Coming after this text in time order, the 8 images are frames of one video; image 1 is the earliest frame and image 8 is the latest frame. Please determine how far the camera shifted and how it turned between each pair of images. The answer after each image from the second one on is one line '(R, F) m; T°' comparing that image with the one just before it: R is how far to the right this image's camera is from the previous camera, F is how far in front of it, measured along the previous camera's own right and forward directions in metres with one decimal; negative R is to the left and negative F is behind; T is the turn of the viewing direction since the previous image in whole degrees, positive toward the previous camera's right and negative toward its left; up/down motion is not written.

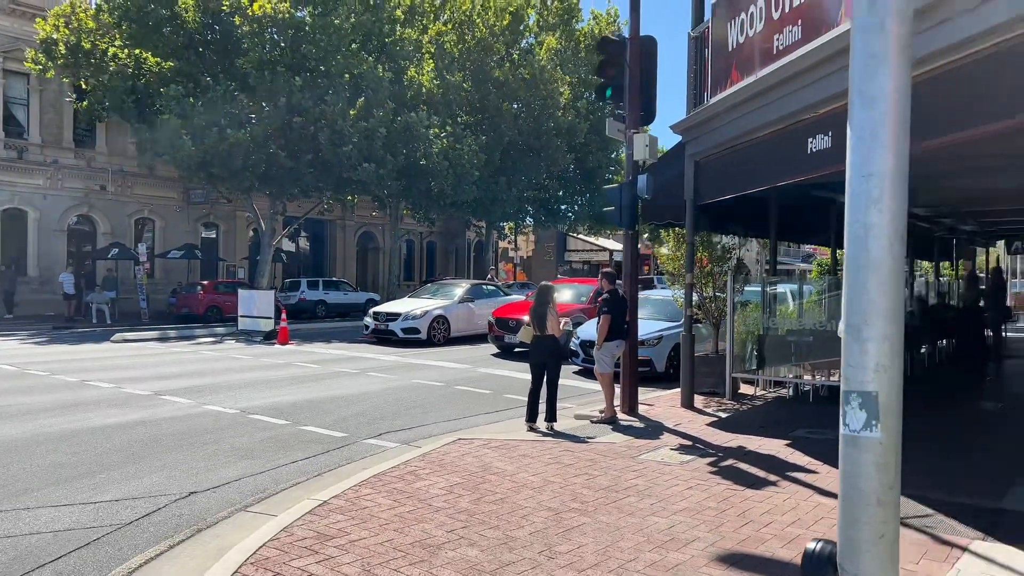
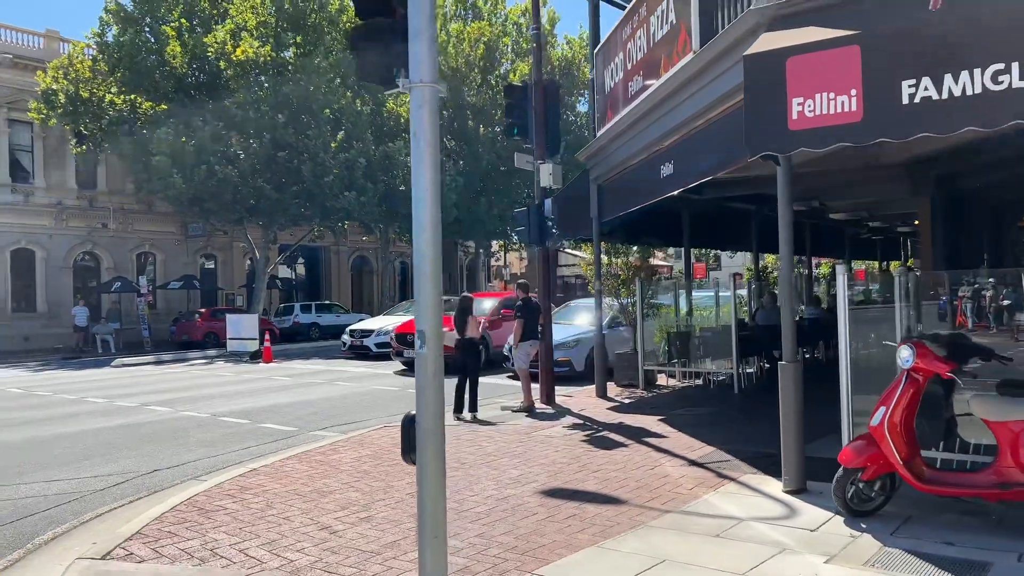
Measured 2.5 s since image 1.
(+1.1, -1.6) m; -1°
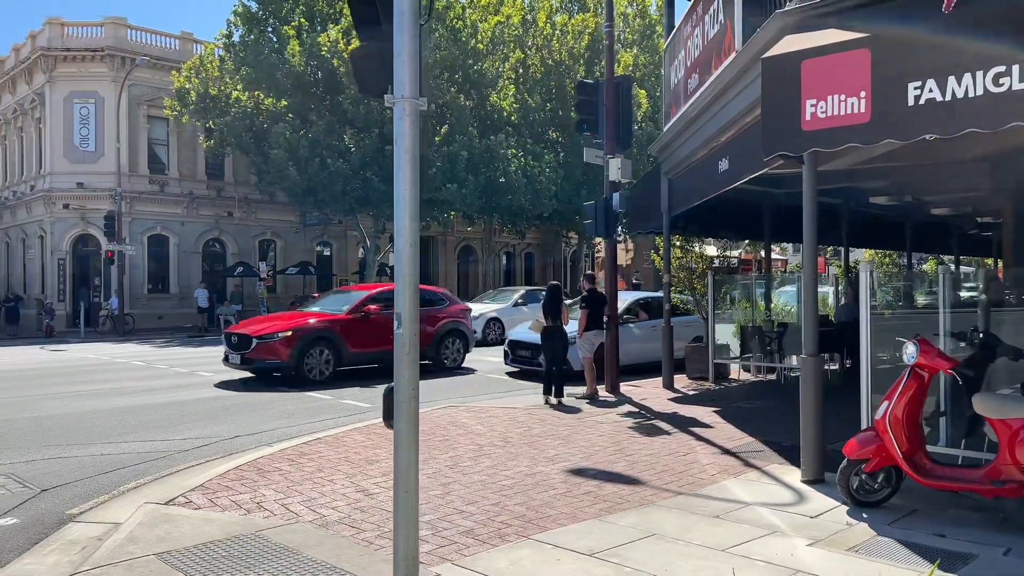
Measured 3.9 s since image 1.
(+0.7, -0.4) m; -8°
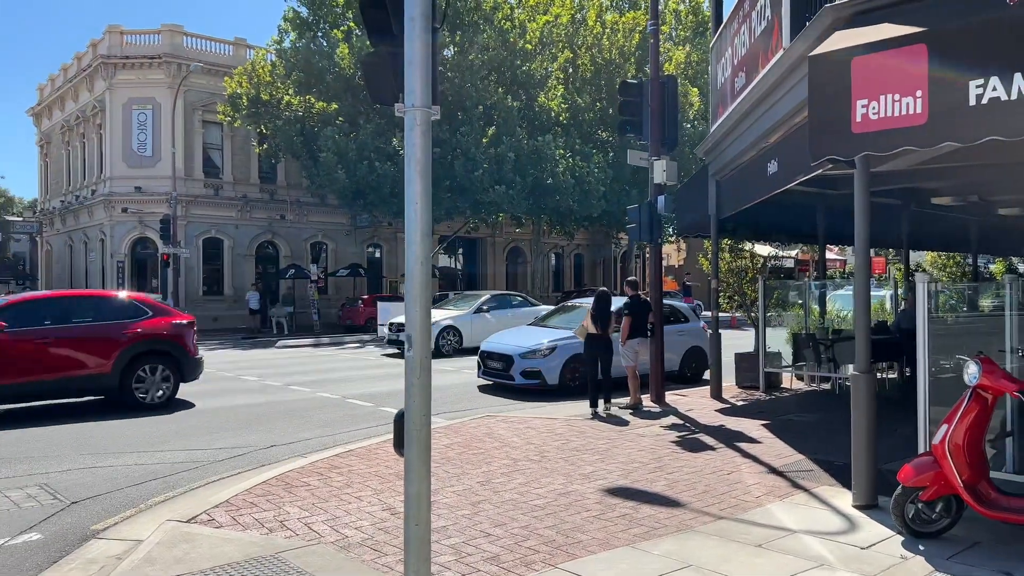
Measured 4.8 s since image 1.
(+0.1, +0.3) m; -4°
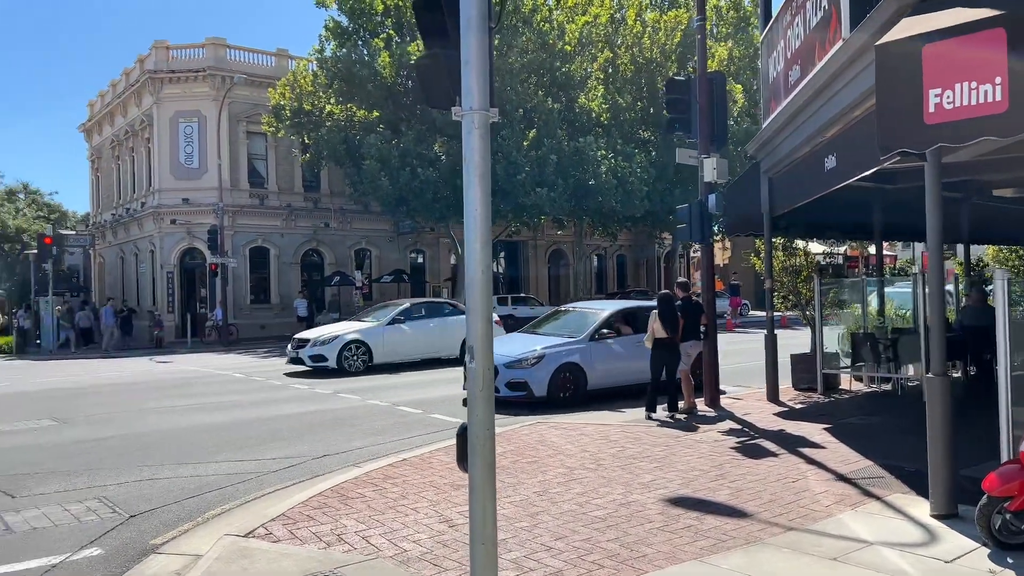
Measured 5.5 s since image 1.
(-0.1, +0.1) m; -3°
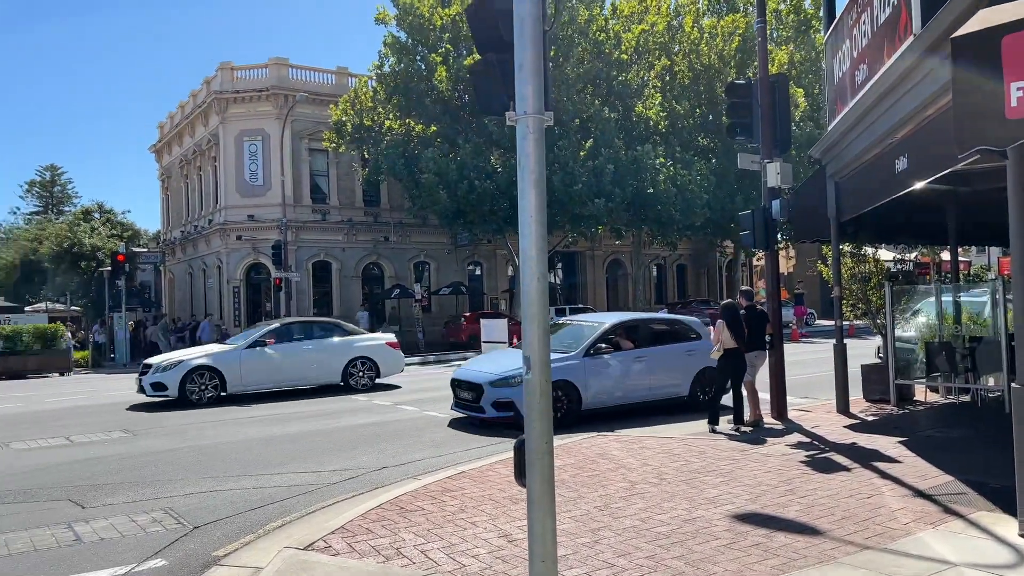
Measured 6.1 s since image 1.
(0.0, +0.1) m; -4°
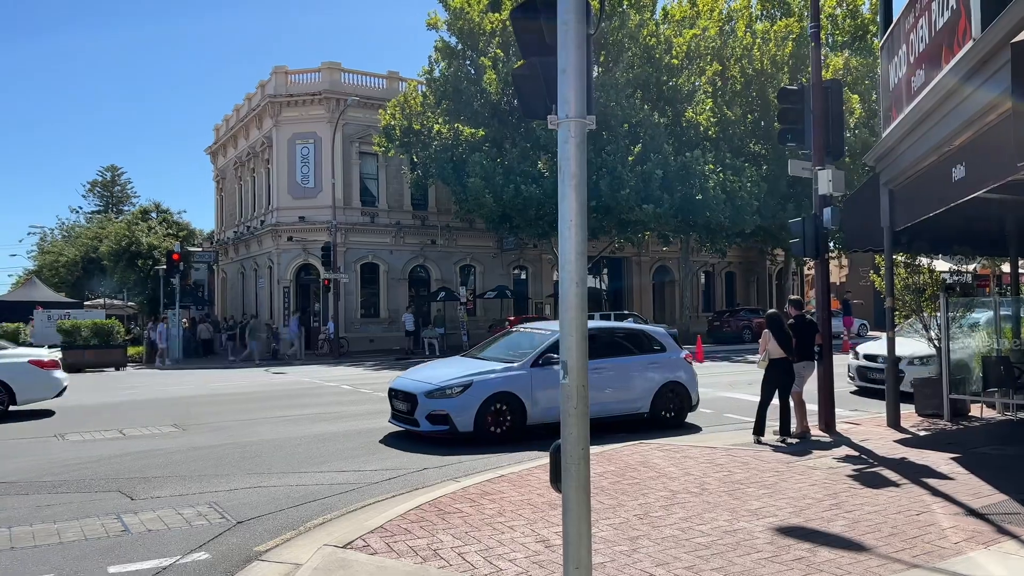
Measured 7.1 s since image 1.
(0.0, 0.0) m; -3°
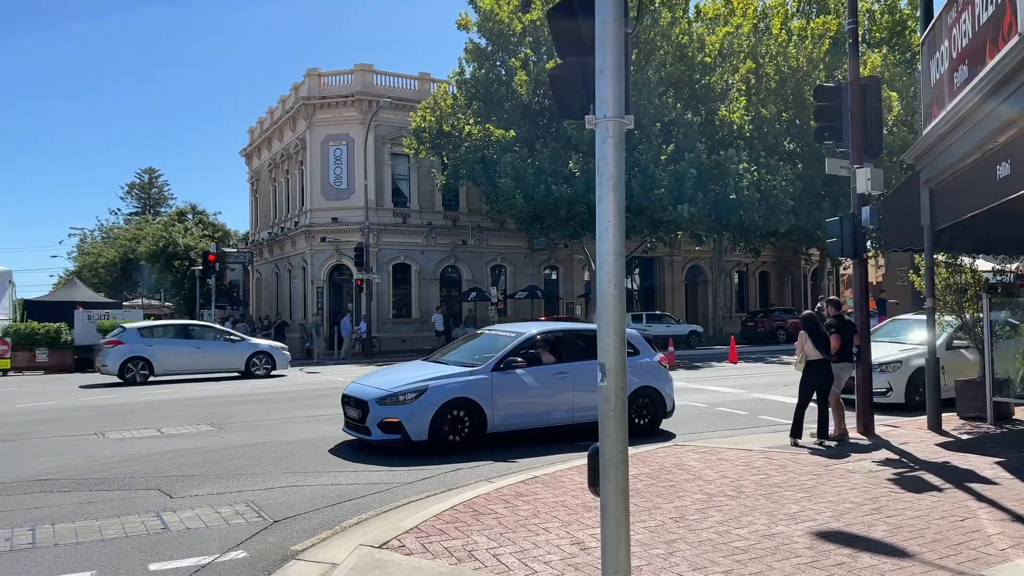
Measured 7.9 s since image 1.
(0.0, 0.0) m; -2°
